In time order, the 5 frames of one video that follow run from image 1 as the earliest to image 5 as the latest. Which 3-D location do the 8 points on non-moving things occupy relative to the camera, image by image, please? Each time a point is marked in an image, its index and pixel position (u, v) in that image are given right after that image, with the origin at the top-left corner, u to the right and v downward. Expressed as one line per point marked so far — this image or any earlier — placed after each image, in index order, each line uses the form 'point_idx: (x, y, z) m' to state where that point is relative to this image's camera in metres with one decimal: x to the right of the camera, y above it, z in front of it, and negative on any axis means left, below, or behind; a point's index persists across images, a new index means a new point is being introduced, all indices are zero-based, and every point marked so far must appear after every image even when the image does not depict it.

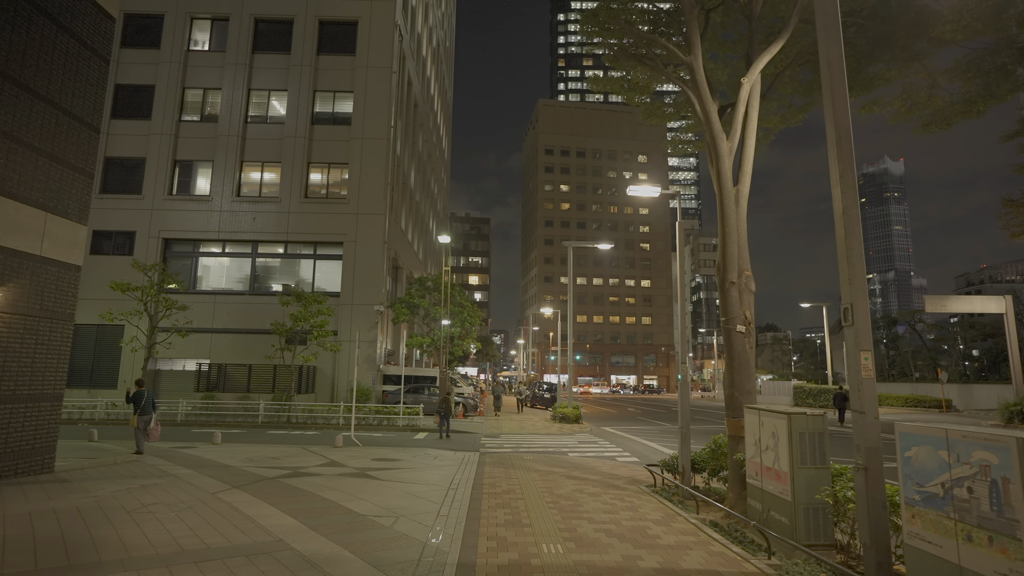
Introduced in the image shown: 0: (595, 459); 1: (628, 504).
0: (+2.2, -4.5, +14.7) m
1: (+1.8, -3.2, +8.5) m
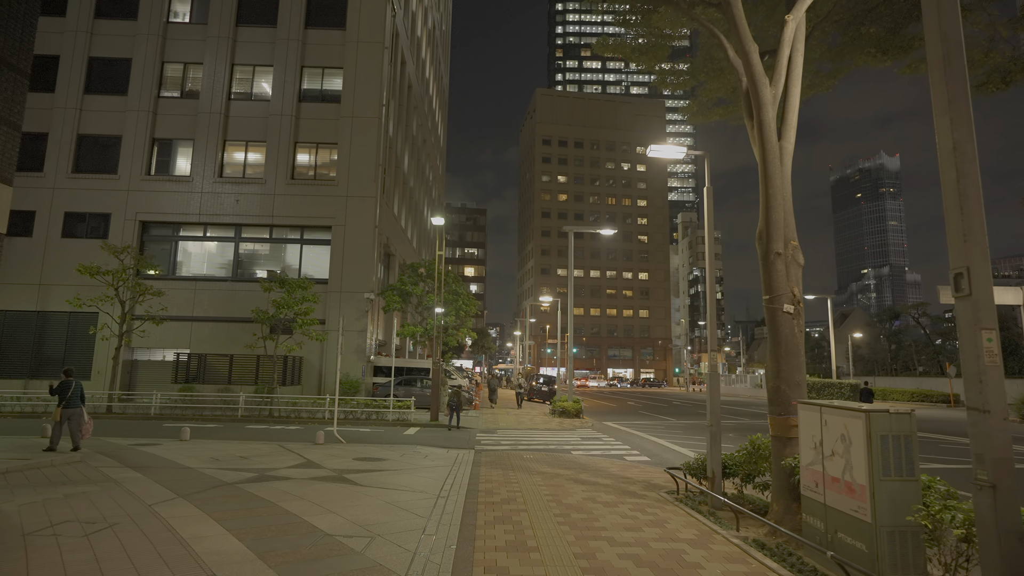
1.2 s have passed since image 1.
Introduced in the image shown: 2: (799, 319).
0: (+2.1, -4.0, +13.4) m
1: (+1.8, -2.9, +7.1) m
2: (+3.5, -0.4, +7.0) m
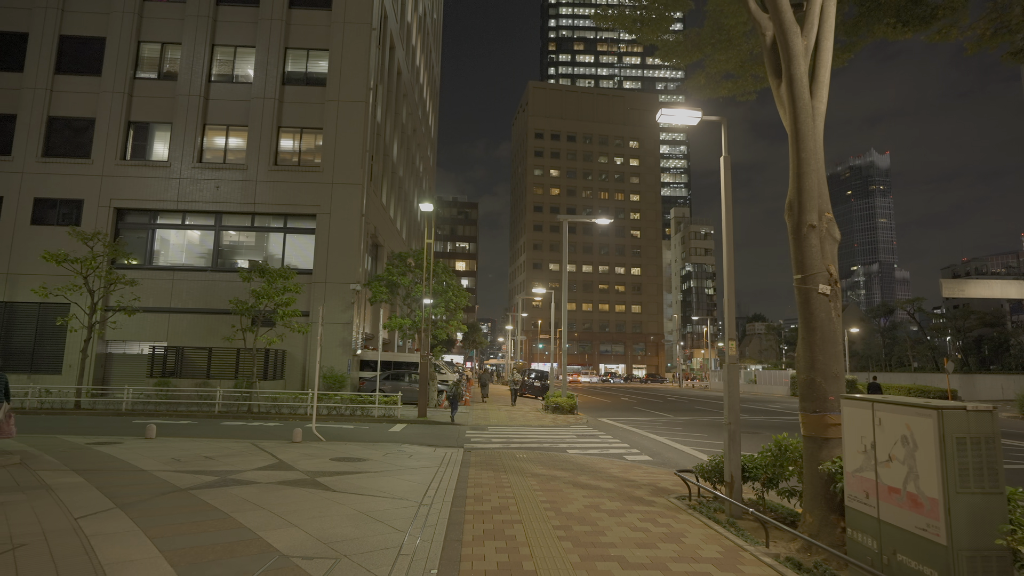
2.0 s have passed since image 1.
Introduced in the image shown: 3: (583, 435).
0: (+1.9, -3.7, +12.4) m
1: (+1.7, -2.6, +6.2) m
2: (+3.5, -0.1, +6.1) m
3: (+2.2, -4.6, +17.7) m
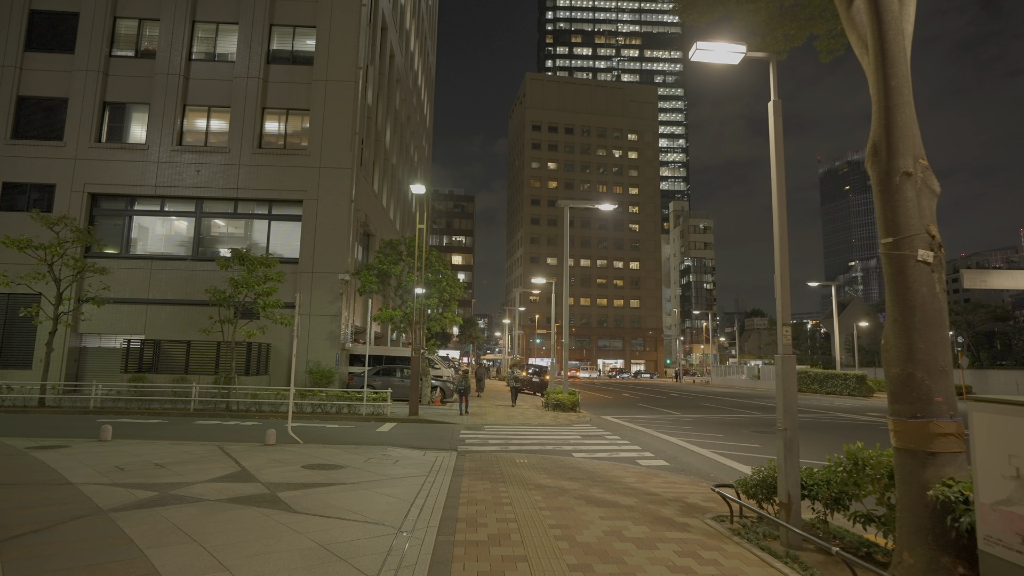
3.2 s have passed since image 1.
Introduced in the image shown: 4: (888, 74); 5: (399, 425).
0: (+1.9, -3.4, +11.0) m
1: (+1.7, -2.4, +4.8) m
2: (+3.5, +0.1, +4.6) m
3: (+2.2, -4.2, +16.3) m
4: (+3.3, +1.8, +5.0) m
5: (-3.5, -4.3, +17.7) m
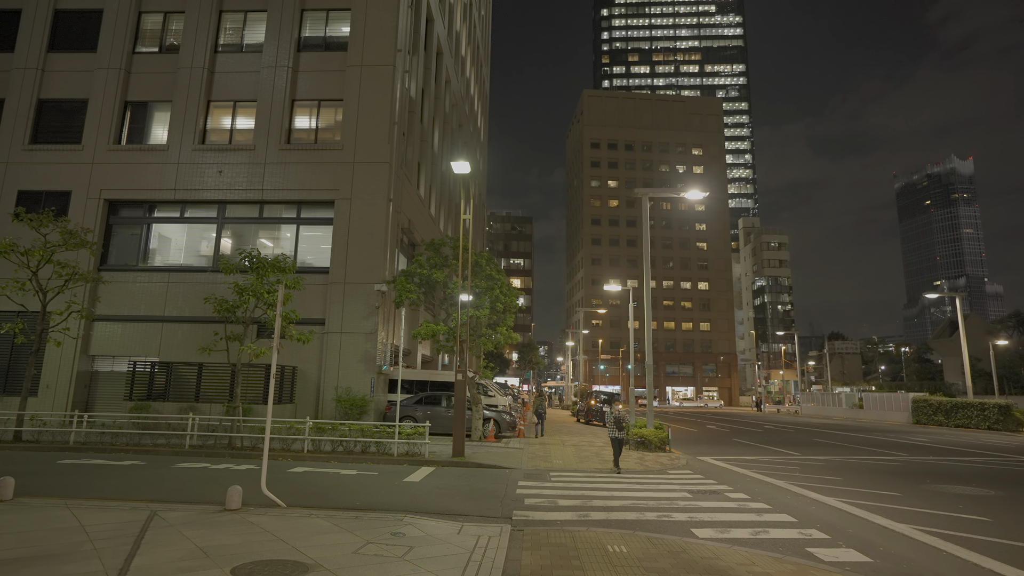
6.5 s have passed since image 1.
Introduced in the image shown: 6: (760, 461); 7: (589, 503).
0: (+3.0, -3.1, +6.3) m
1: (+2.1, -1.7, +0.2) m
2: (+3.8, +0.8, 0.0) m
3: (+3.7, -4.1, +11.5) m
4: (+3.6, +2.5, +0.4) m
5: (-1.7, -4.3, +13.4) m
6: (+7.4, -5.2, +16.9) m
7: (+1.3, -3.8, +10.1) m
